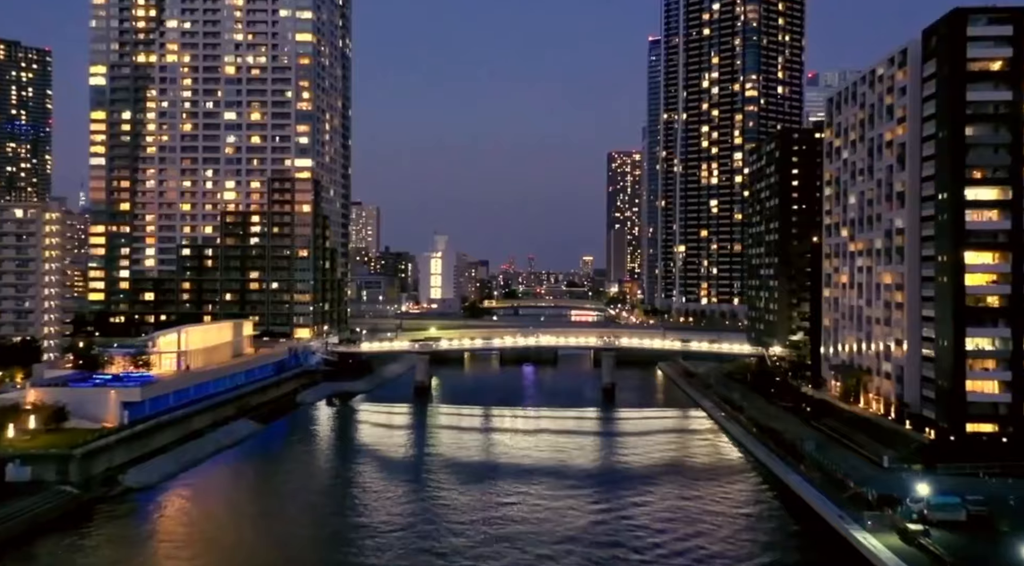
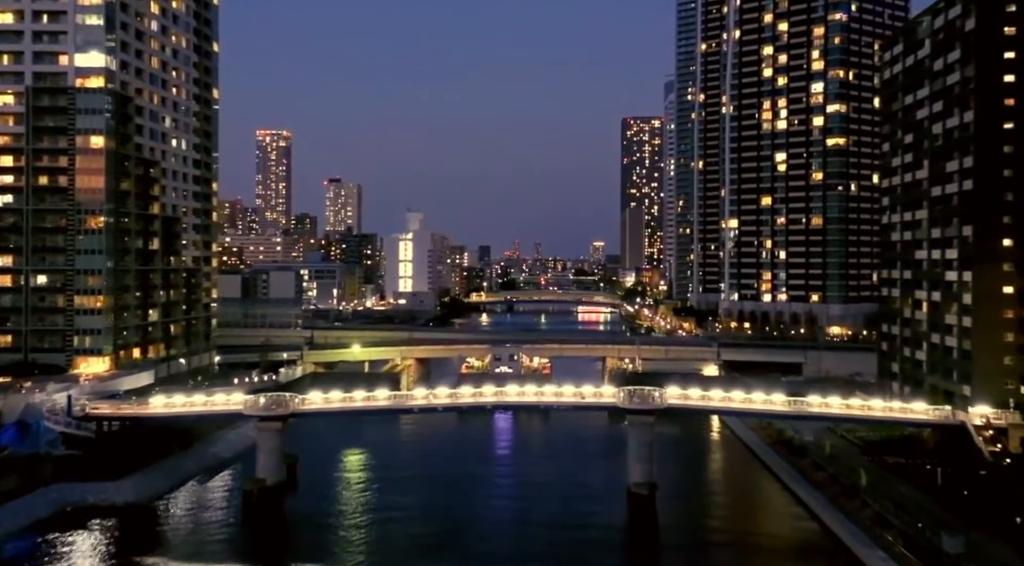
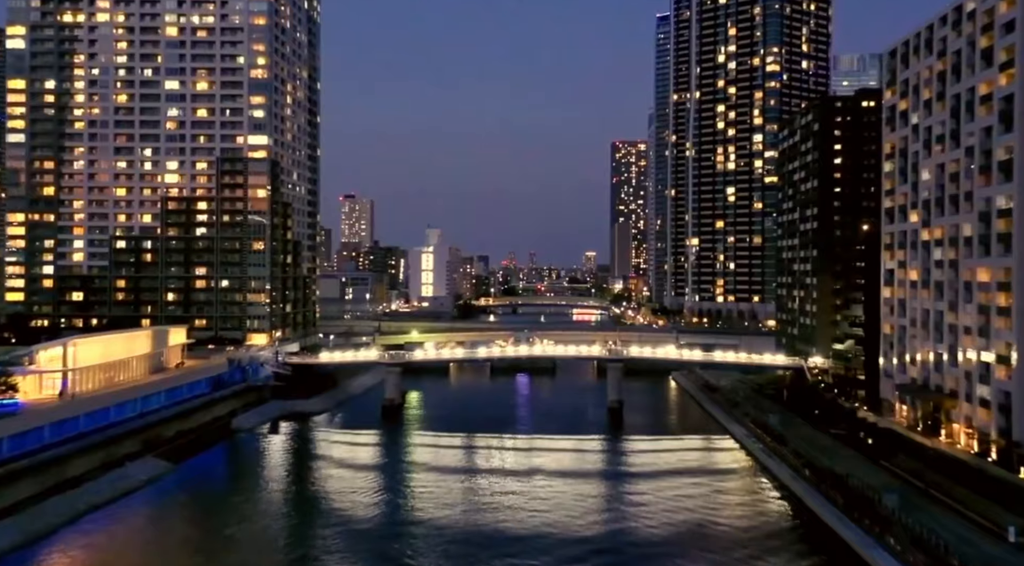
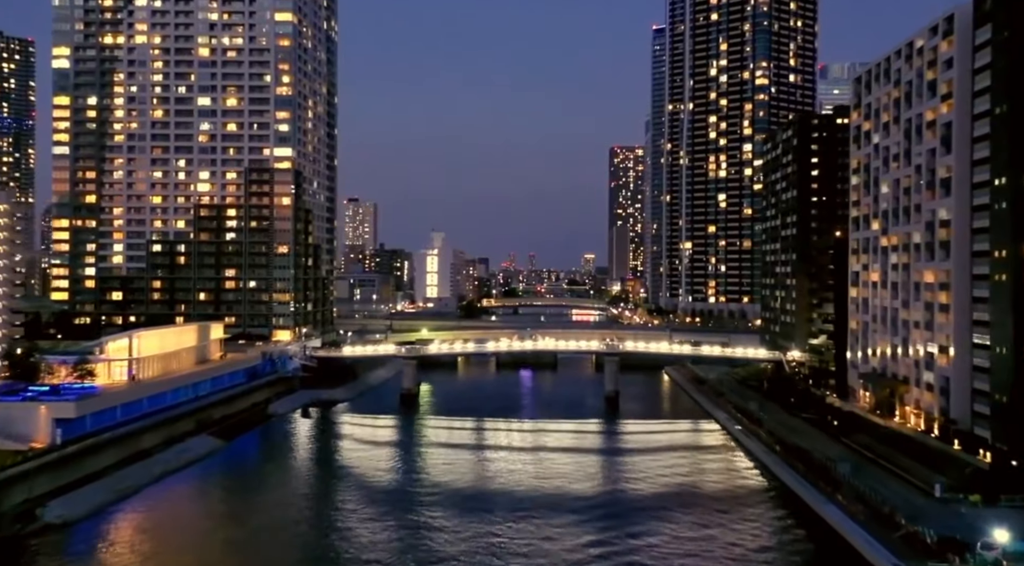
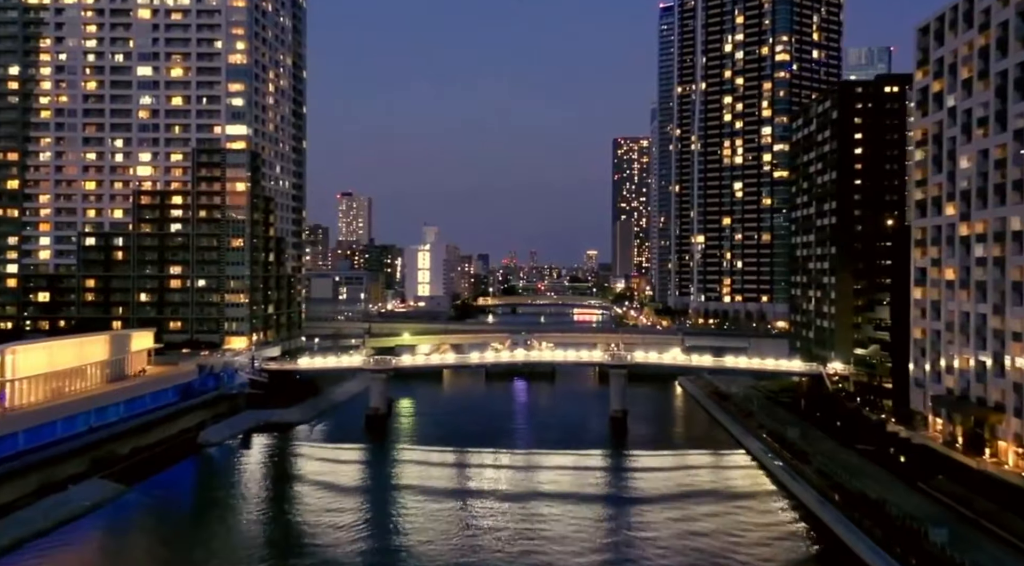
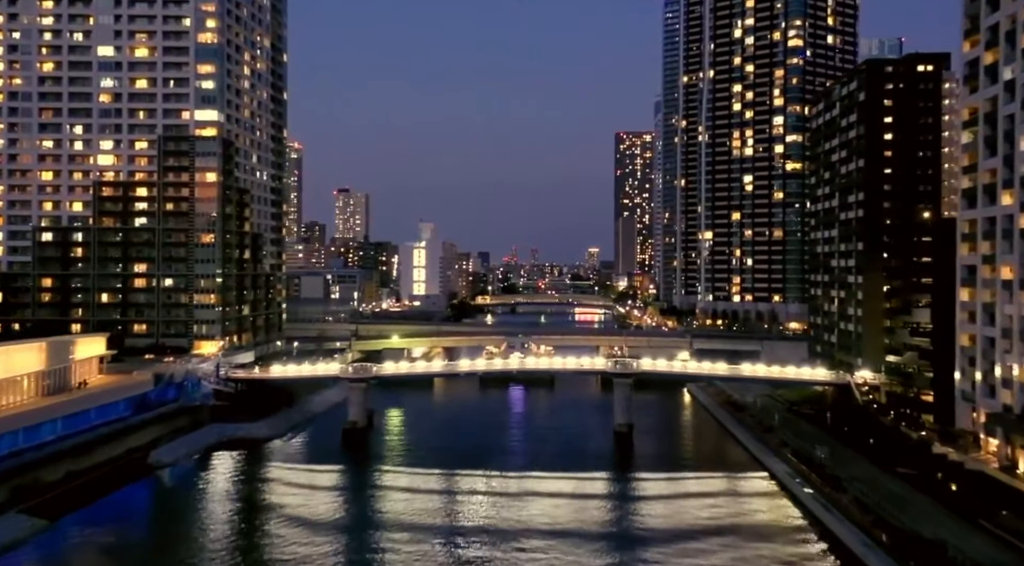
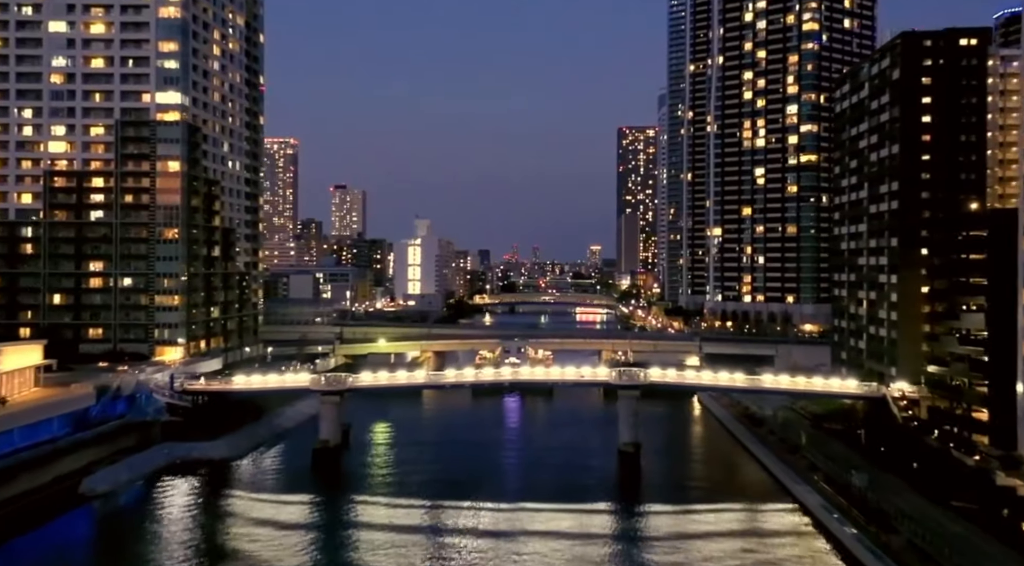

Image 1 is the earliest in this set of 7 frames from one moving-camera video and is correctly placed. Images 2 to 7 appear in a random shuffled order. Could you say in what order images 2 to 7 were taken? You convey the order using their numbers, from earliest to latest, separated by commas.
4, 3, 5, 6, 7, 2
